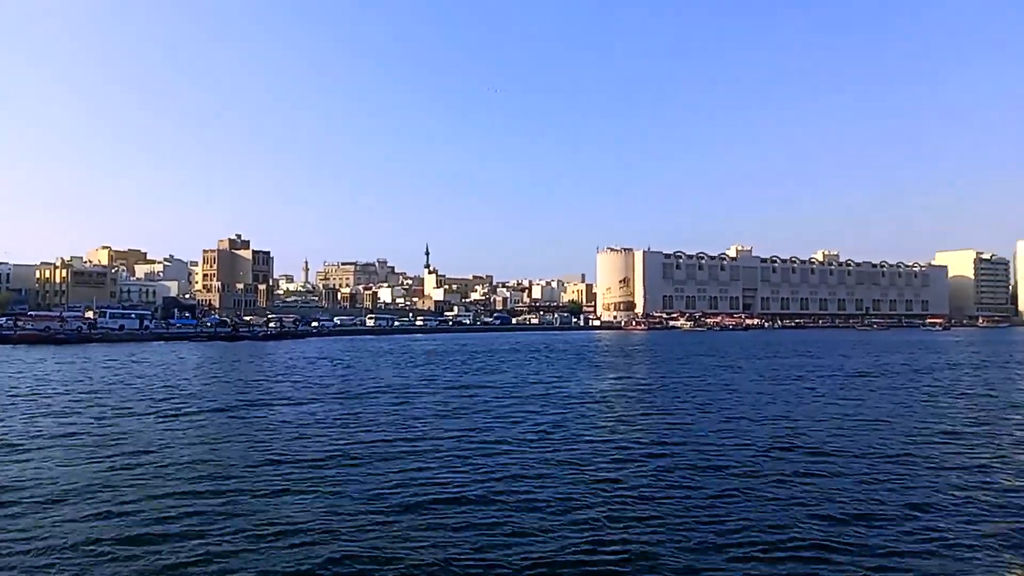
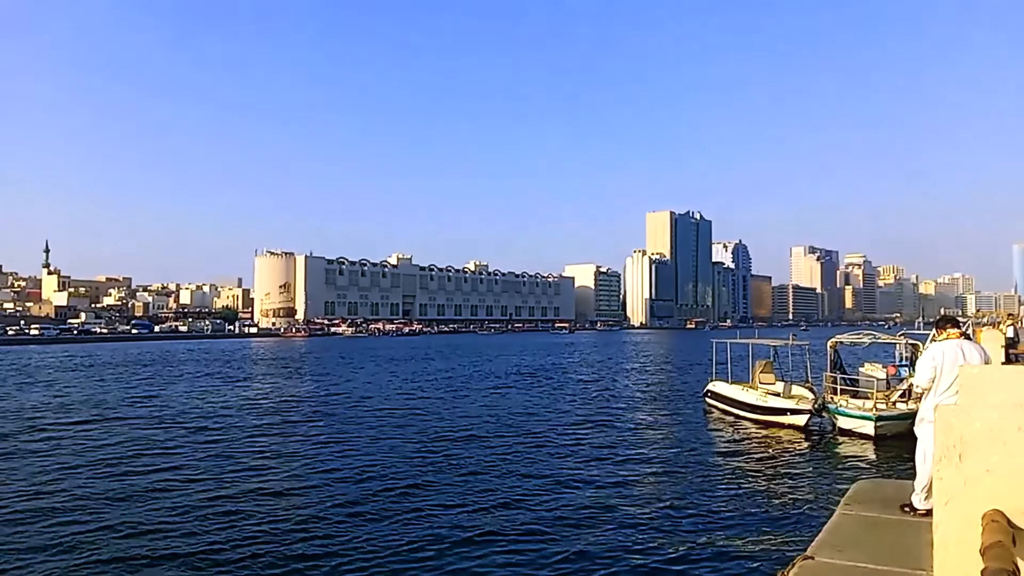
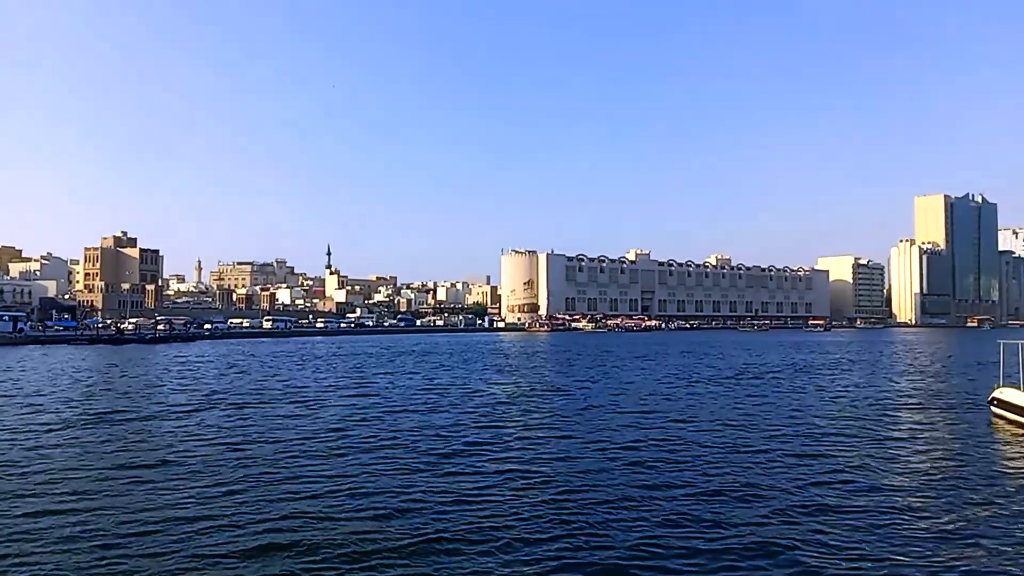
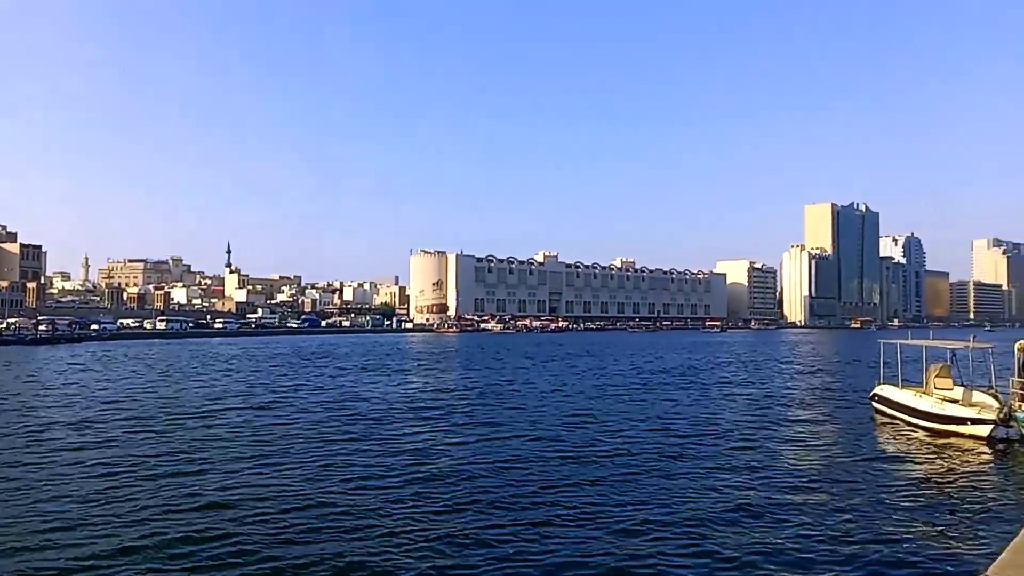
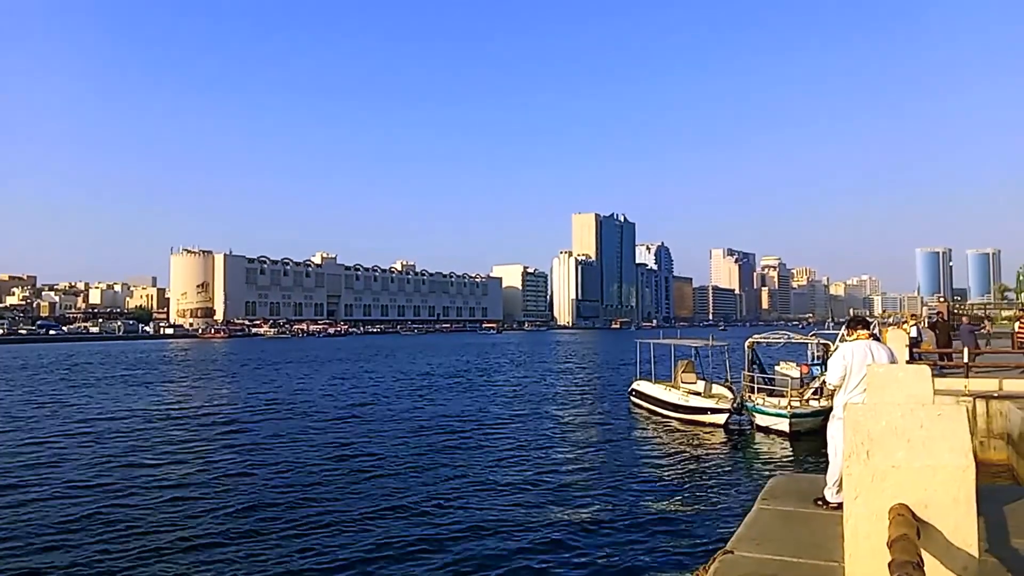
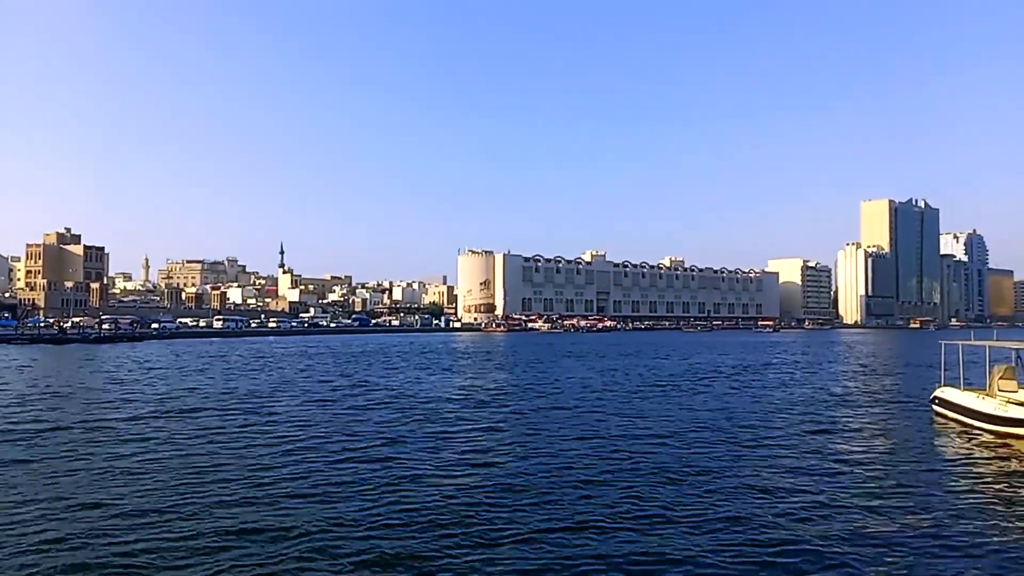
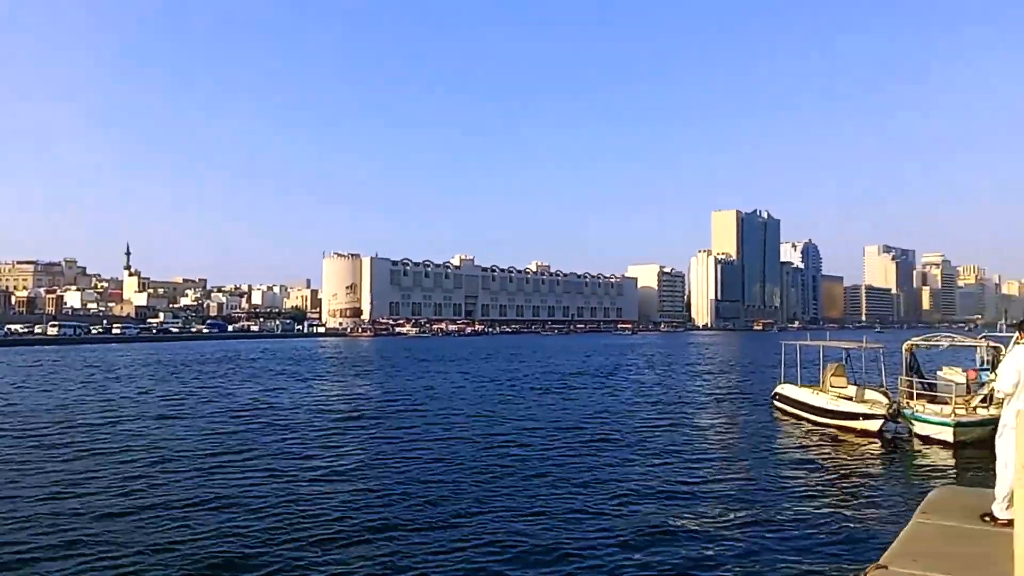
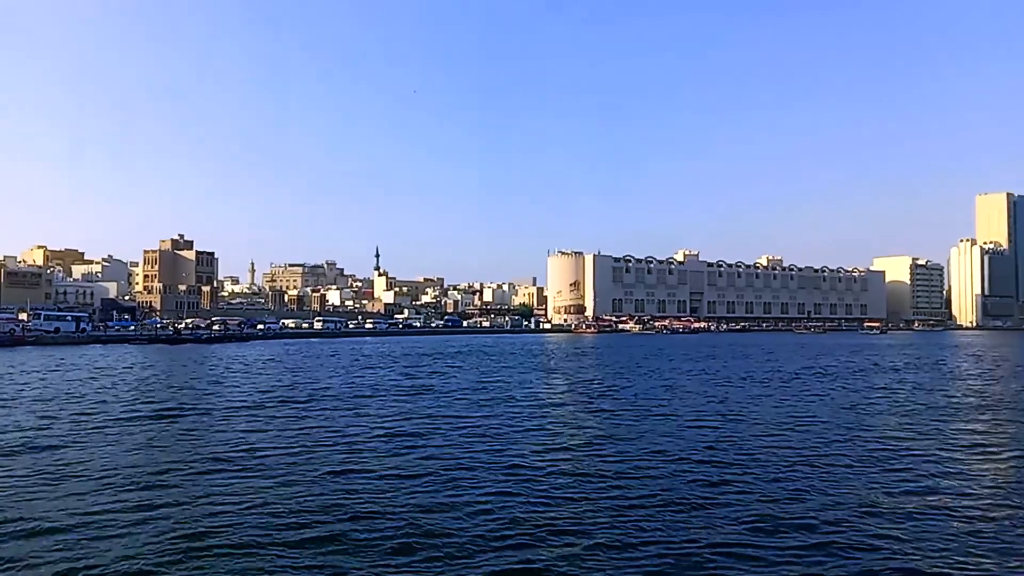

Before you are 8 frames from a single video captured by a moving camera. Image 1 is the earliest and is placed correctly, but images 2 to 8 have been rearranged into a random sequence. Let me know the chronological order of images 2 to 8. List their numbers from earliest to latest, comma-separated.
8, 3, 6, 4, 7, 2, 5
